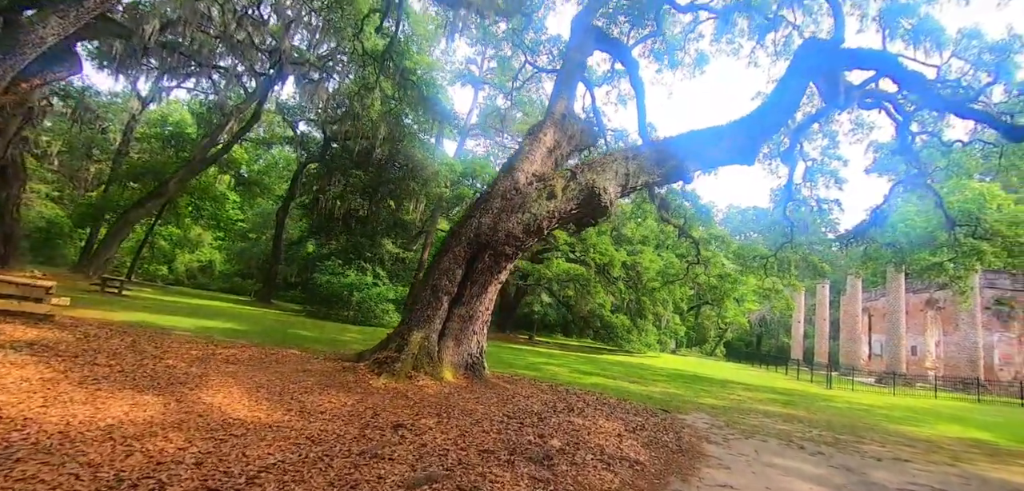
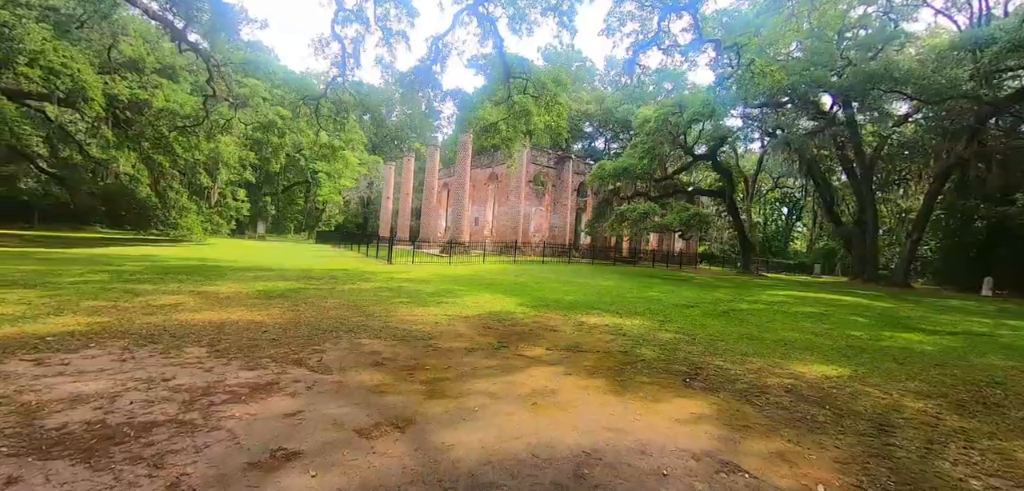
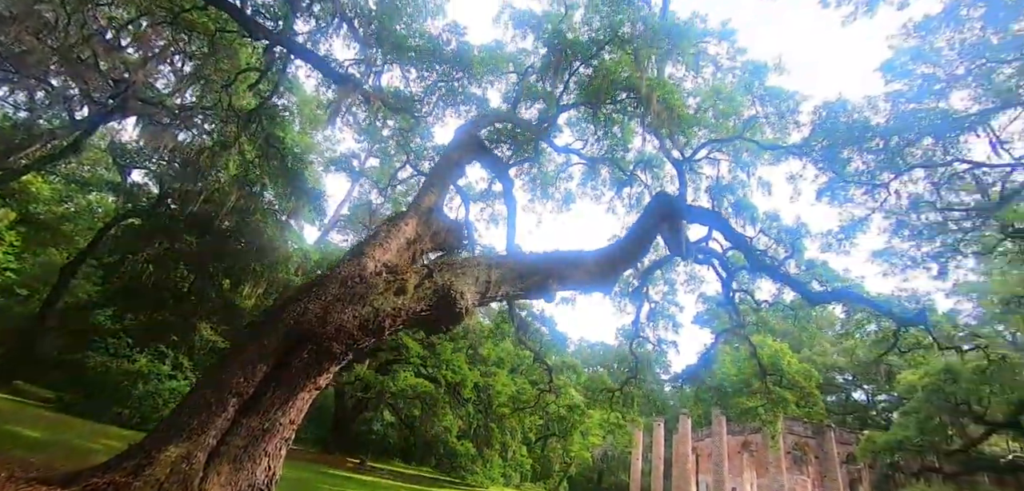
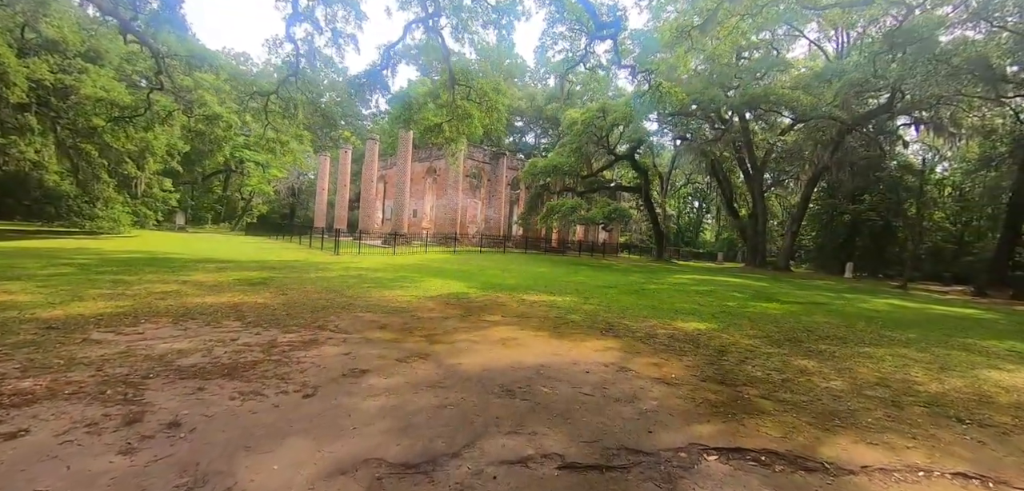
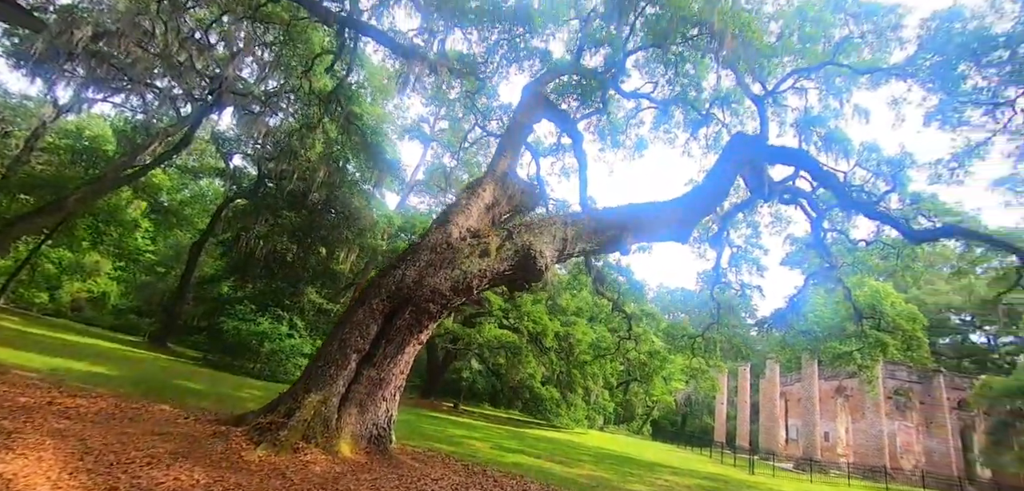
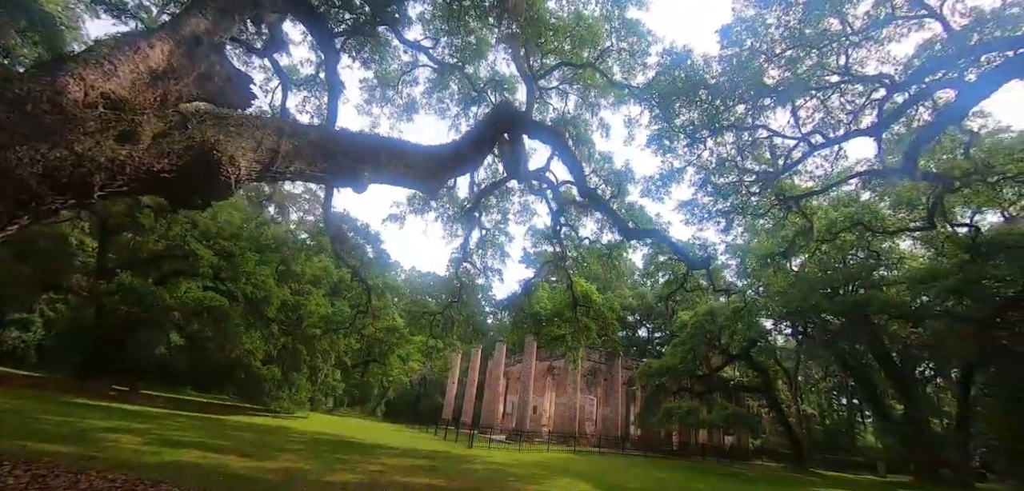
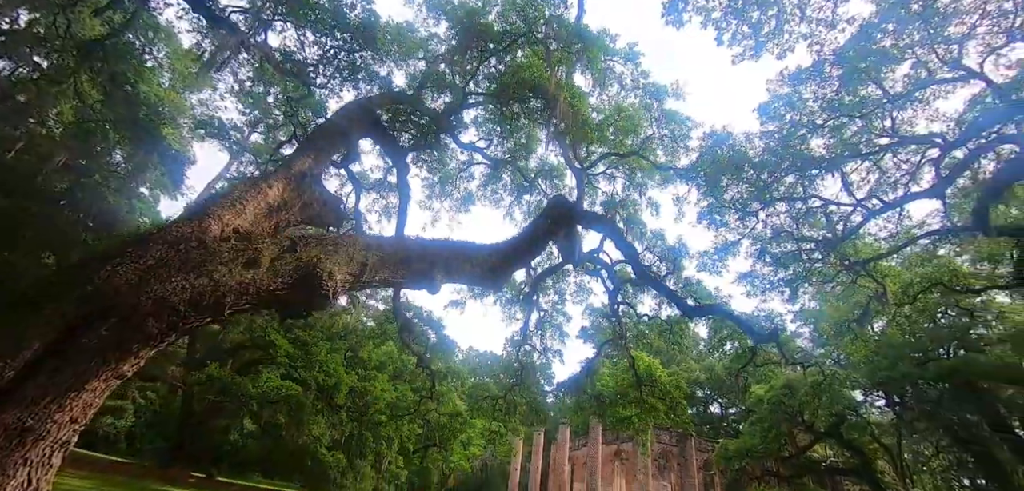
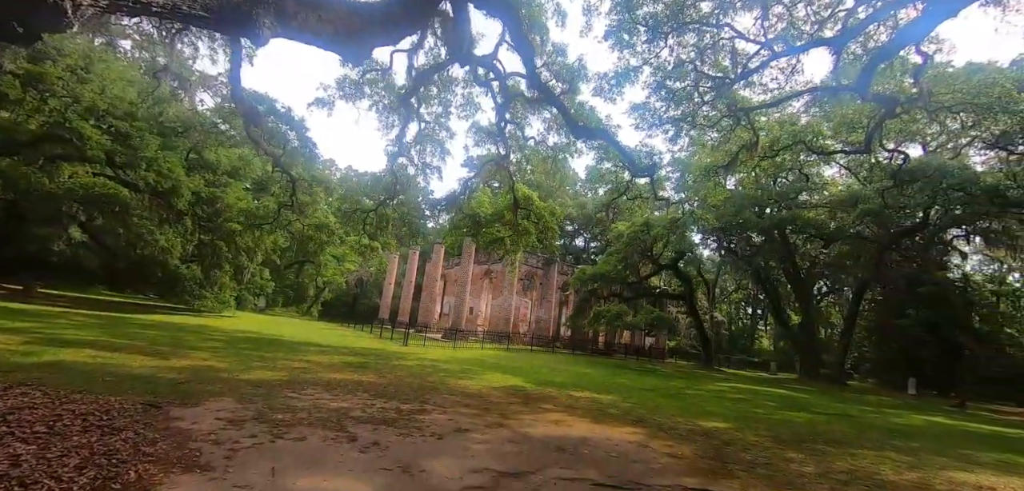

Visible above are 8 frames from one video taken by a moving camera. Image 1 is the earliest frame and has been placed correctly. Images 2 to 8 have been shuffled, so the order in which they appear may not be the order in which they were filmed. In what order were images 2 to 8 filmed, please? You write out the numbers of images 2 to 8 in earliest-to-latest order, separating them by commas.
5, 3, 7, 6, 8, 4, 2
